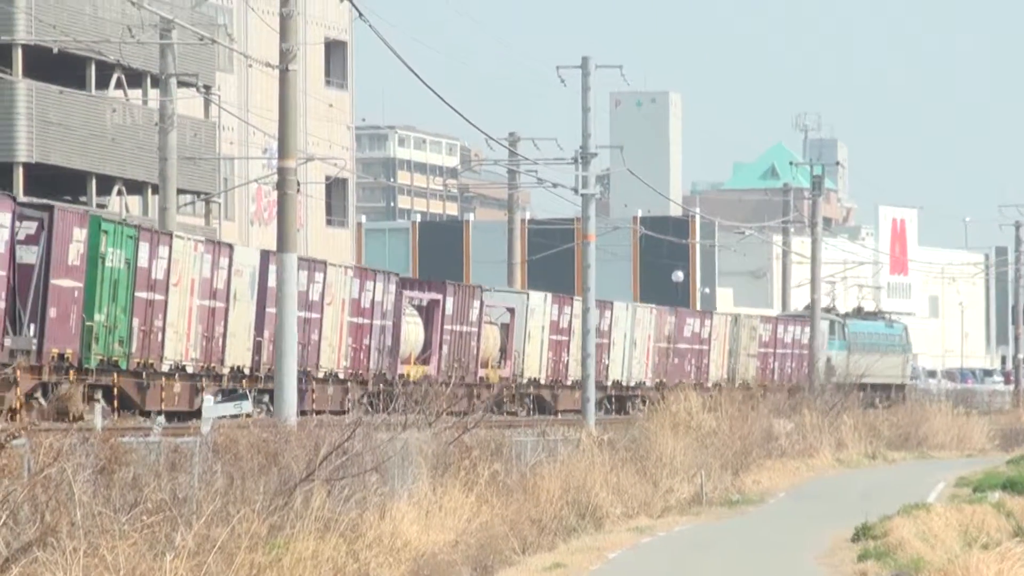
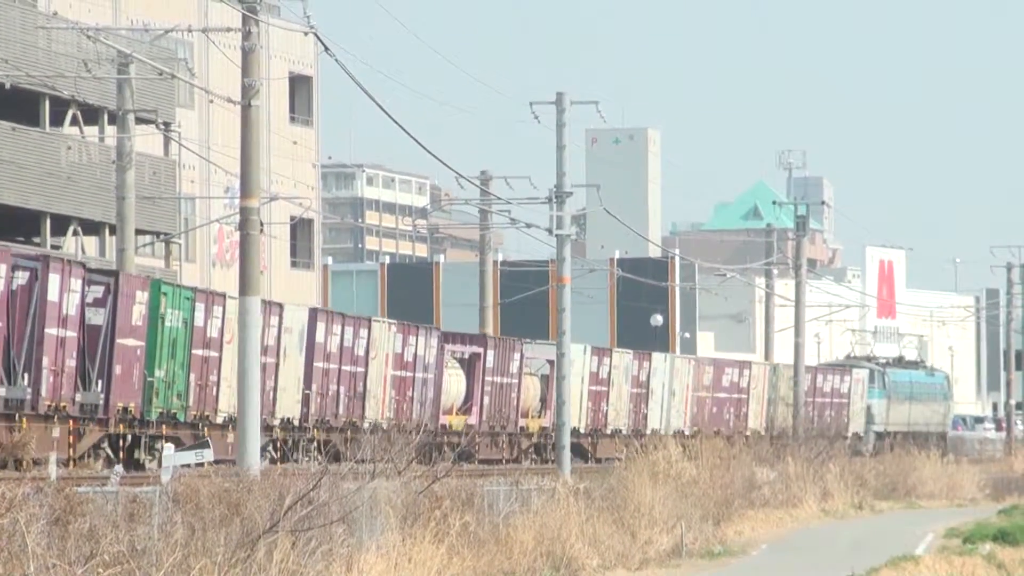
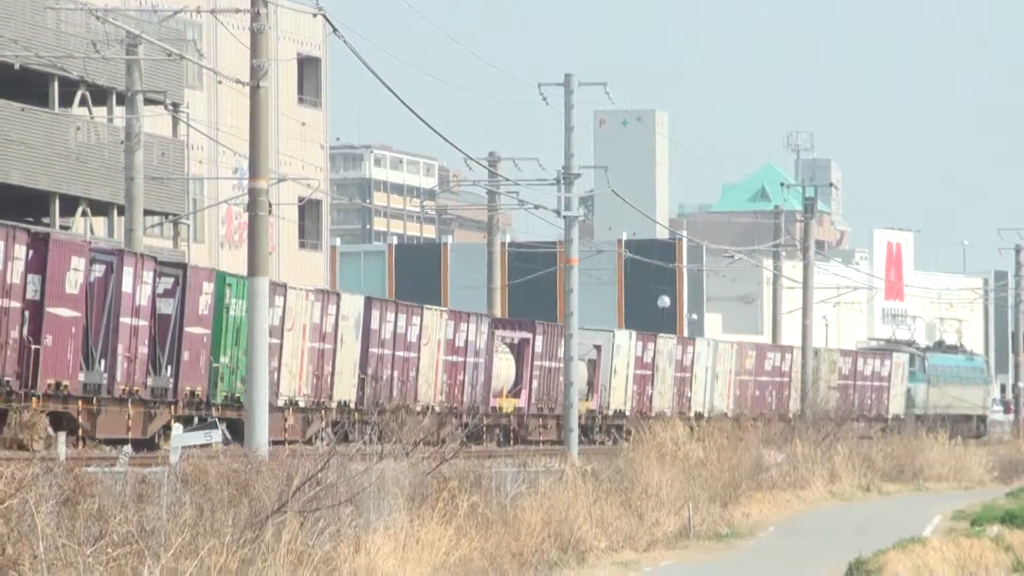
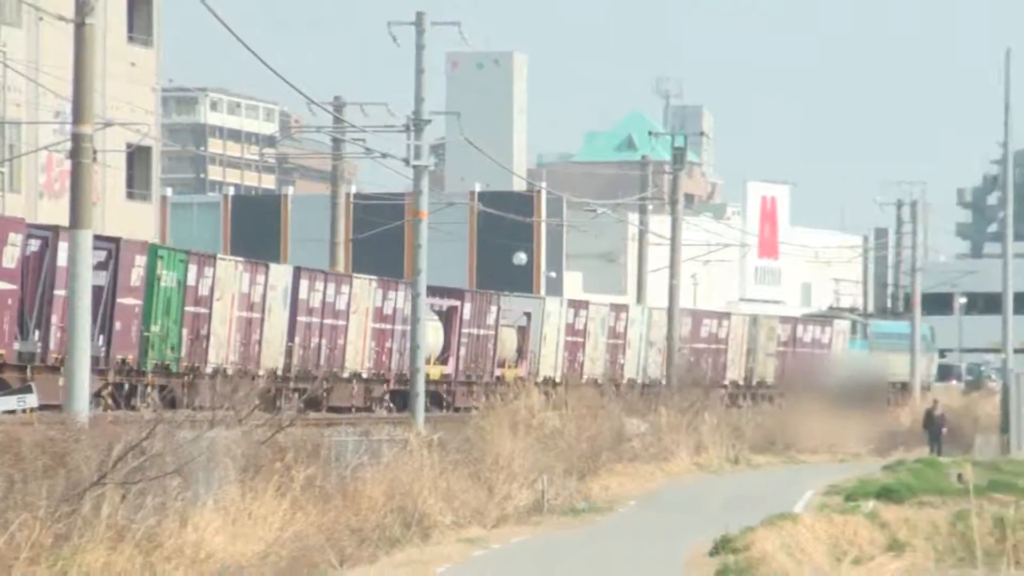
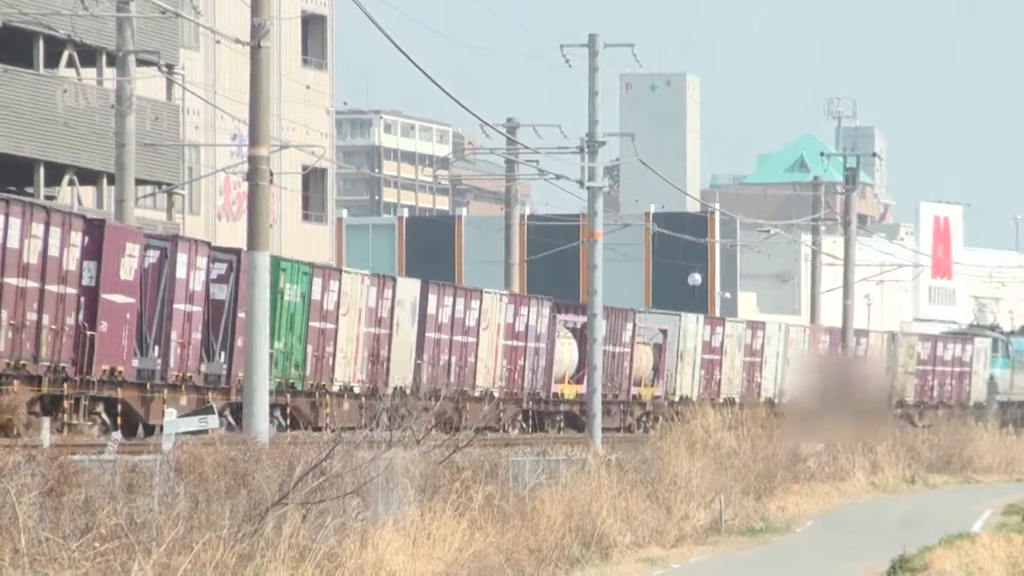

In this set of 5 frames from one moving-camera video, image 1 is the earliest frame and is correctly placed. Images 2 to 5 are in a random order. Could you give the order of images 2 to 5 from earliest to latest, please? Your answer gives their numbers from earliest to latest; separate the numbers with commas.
2, 3, 5, 4
